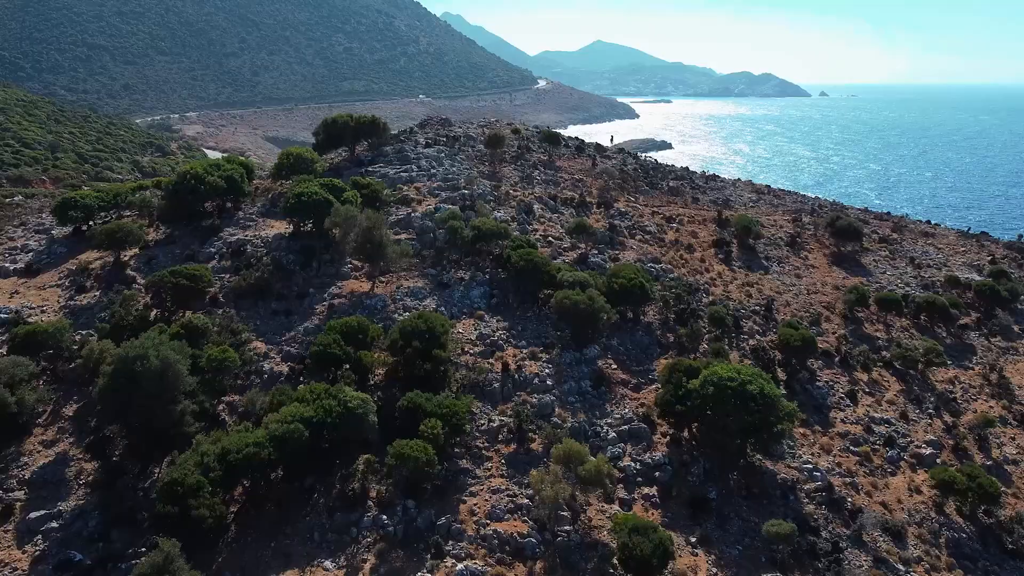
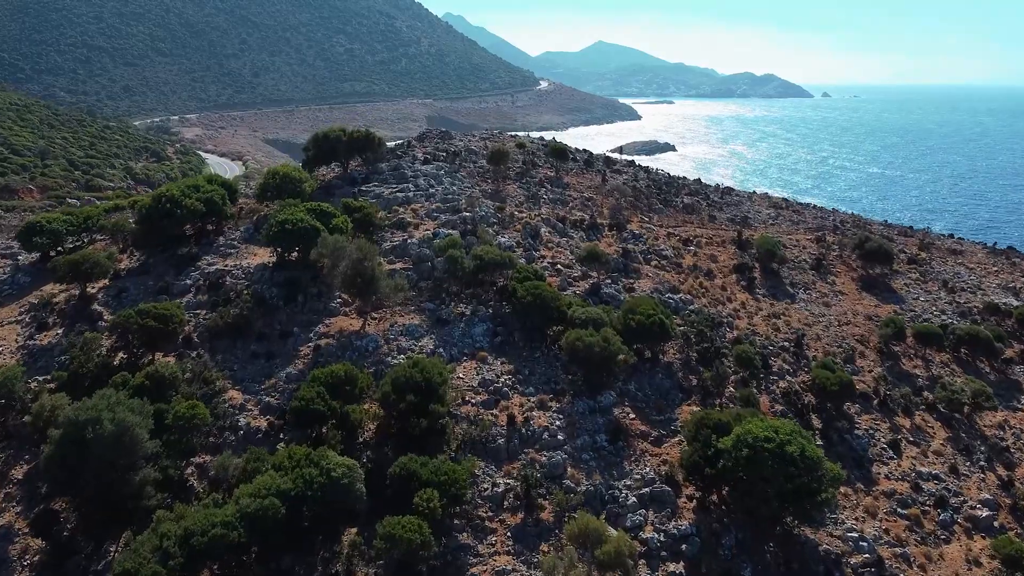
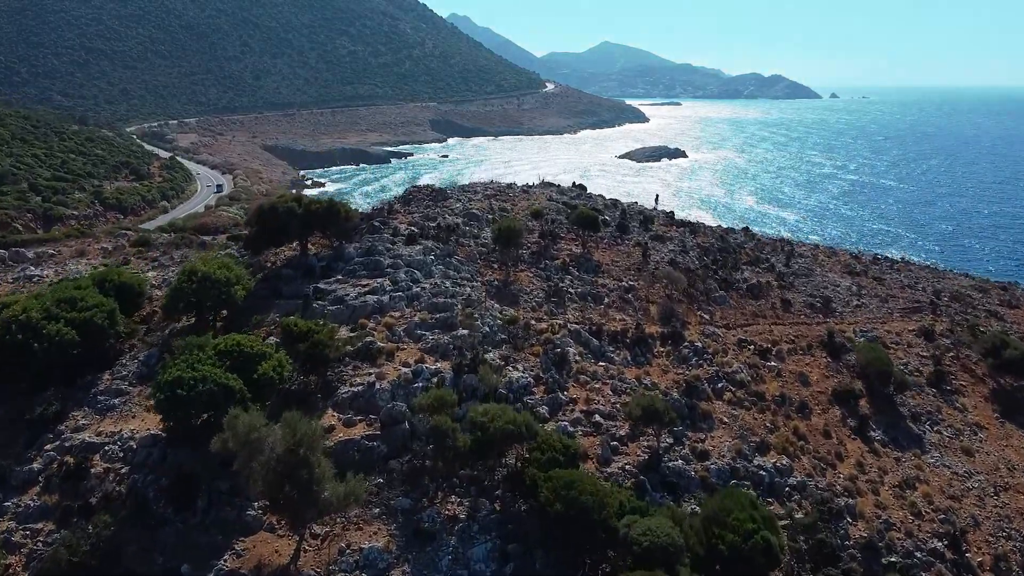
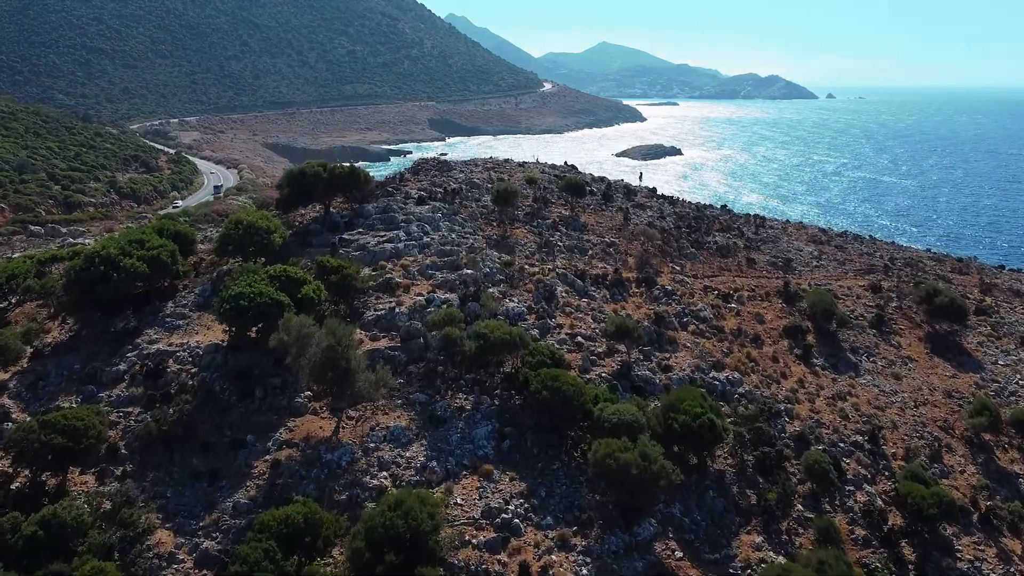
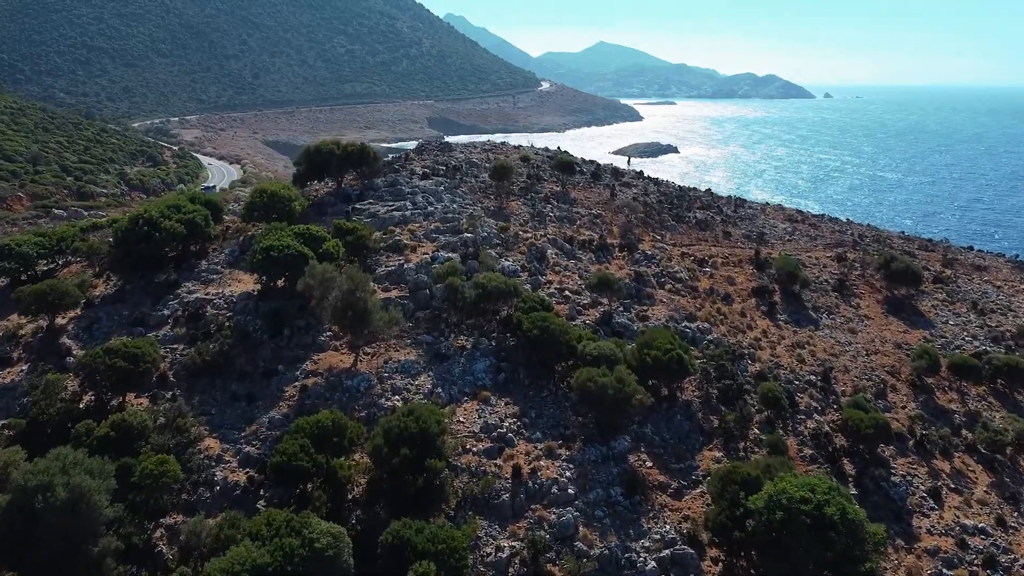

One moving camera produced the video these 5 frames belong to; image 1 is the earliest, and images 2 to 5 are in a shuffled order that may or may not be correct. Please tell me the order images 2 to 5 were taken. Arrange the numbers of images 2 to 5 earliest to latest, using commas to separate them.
2, 5, 4, 3
